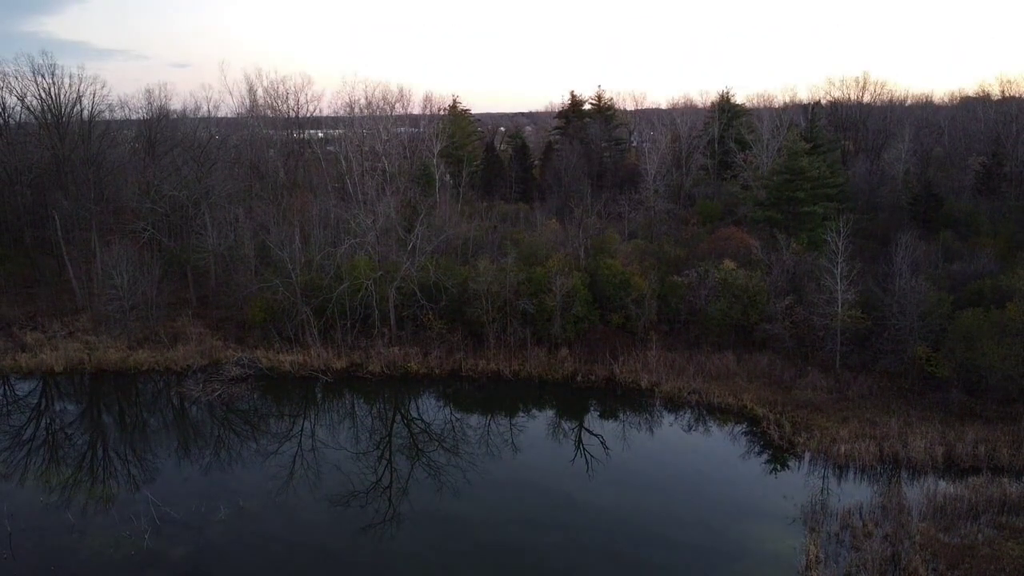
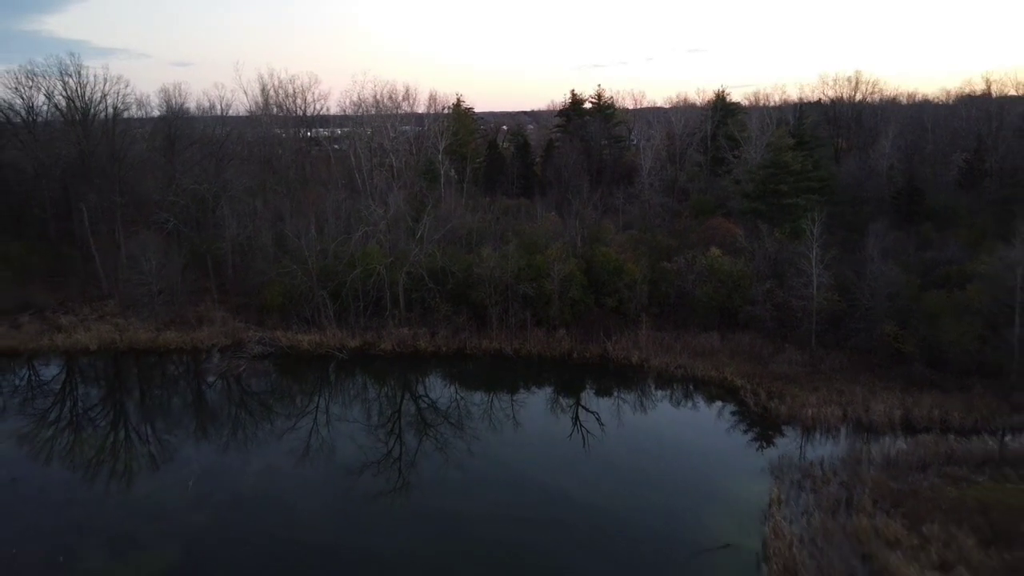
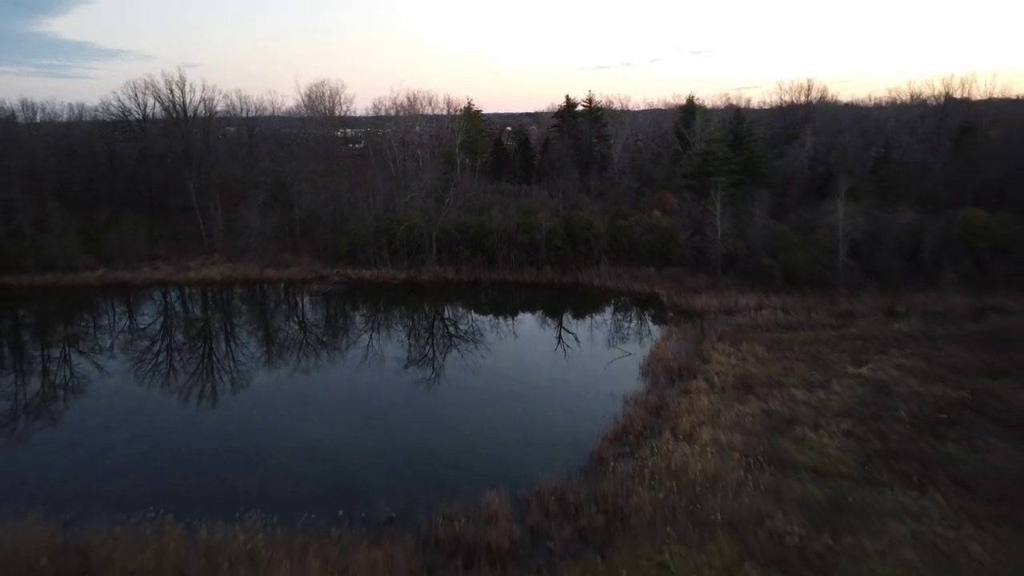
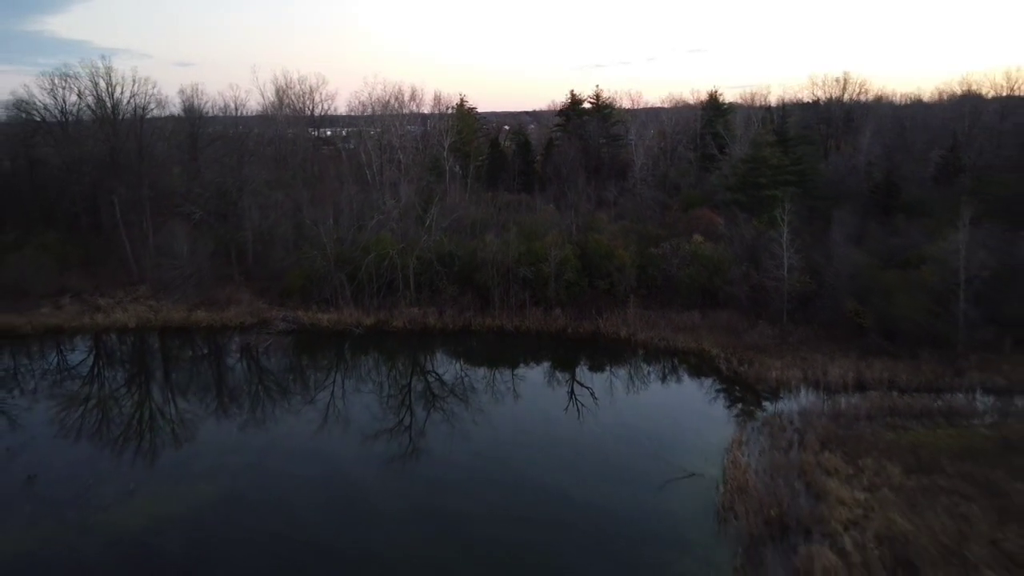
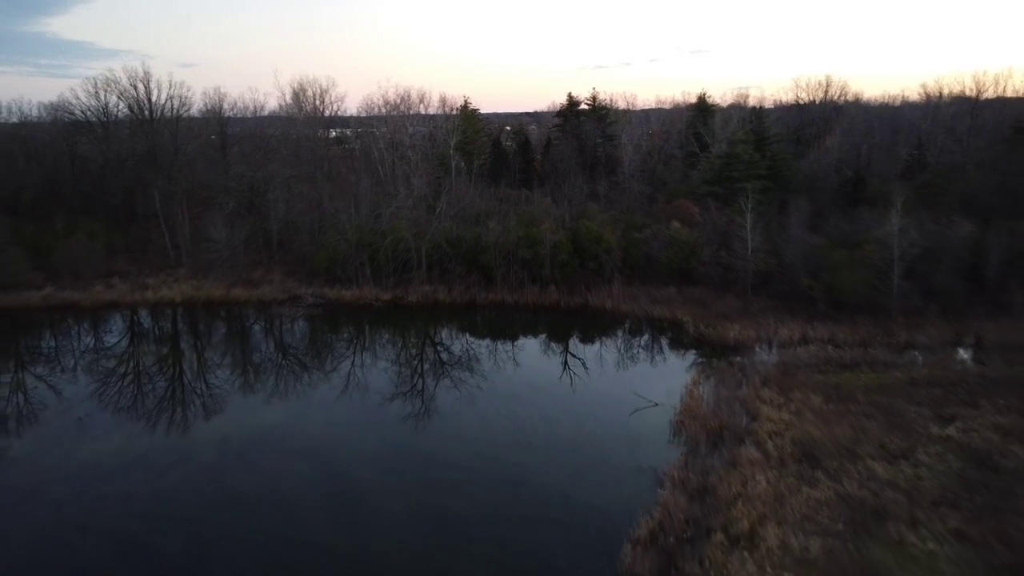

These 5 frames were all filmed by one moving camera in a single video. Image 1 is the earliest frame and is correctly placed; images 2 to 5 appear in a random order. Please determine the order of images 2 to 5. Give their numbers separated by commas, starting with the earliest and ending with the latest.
2, 4, 5, 3
